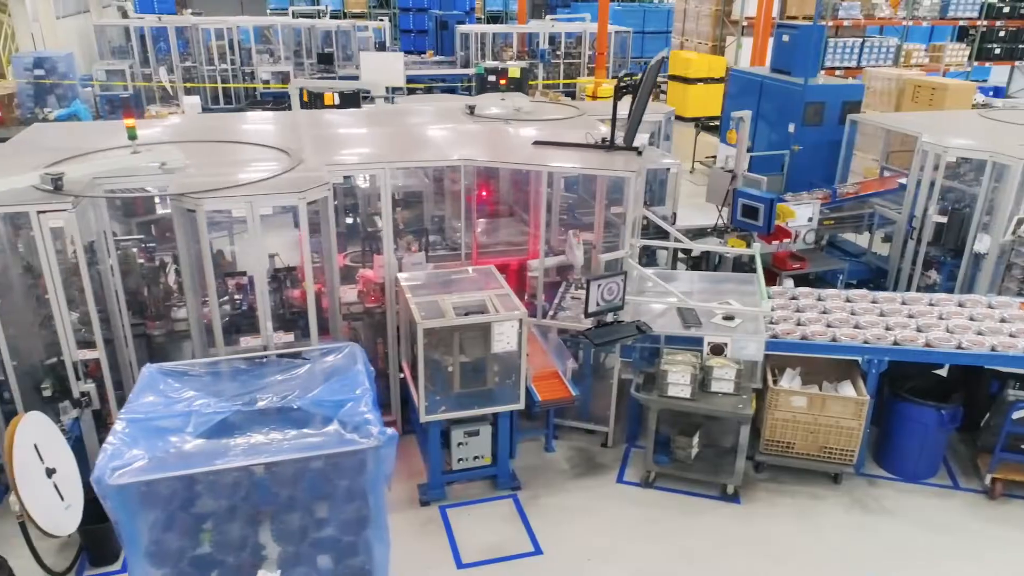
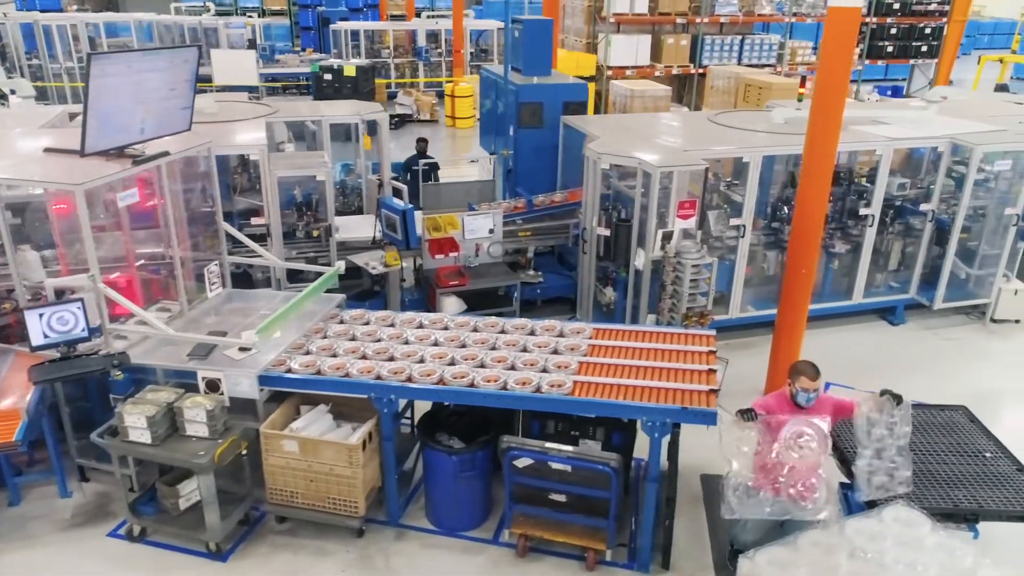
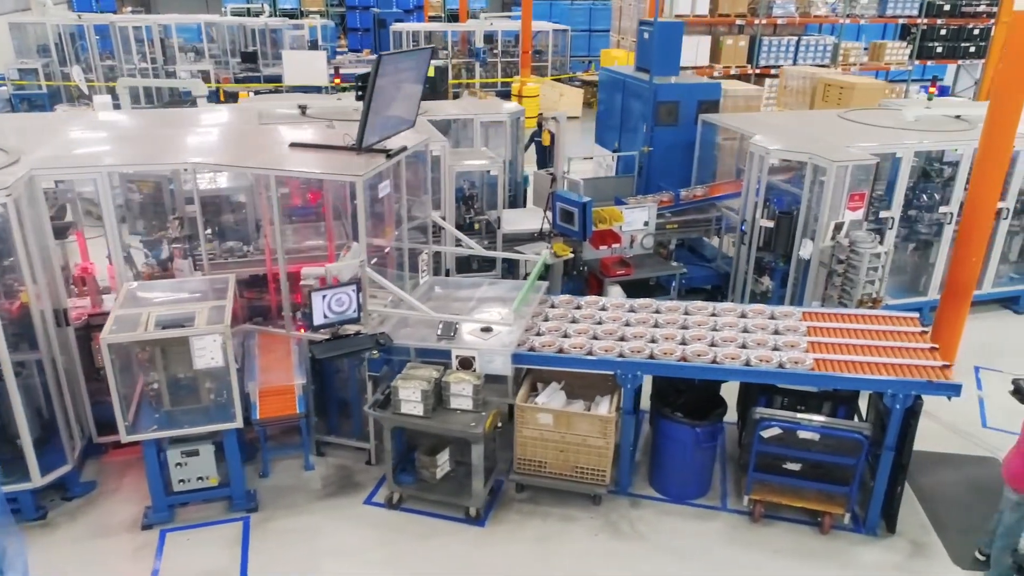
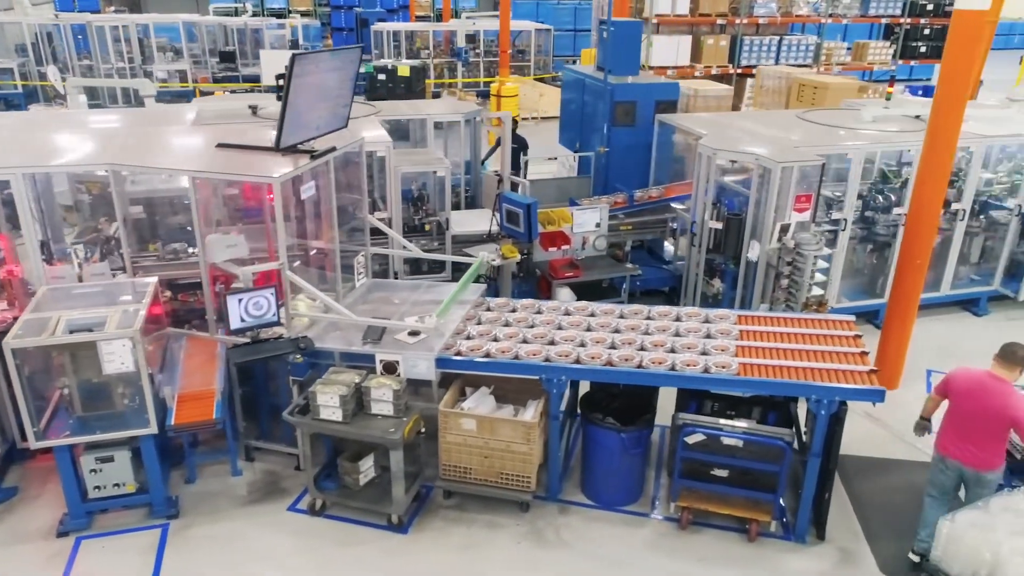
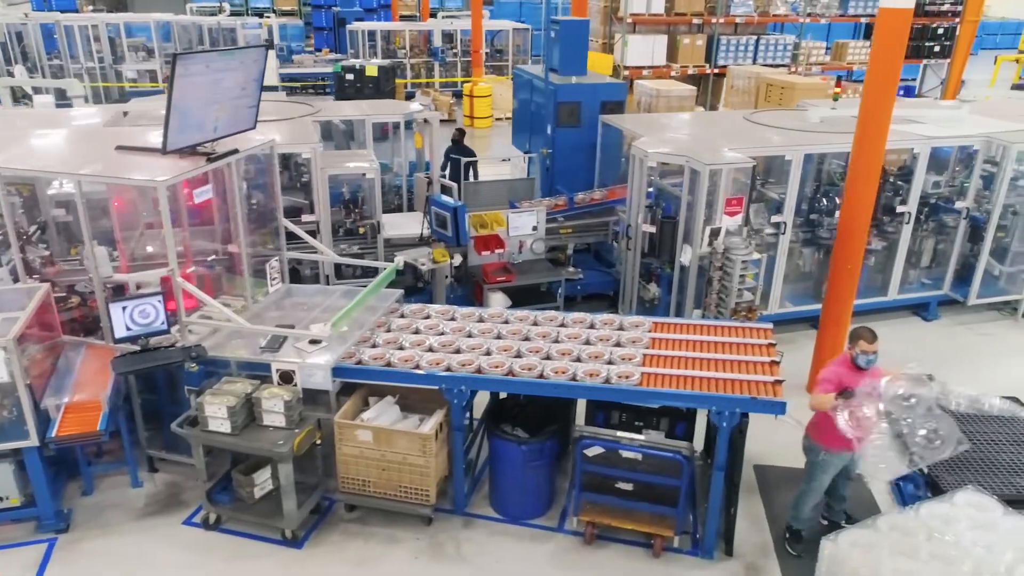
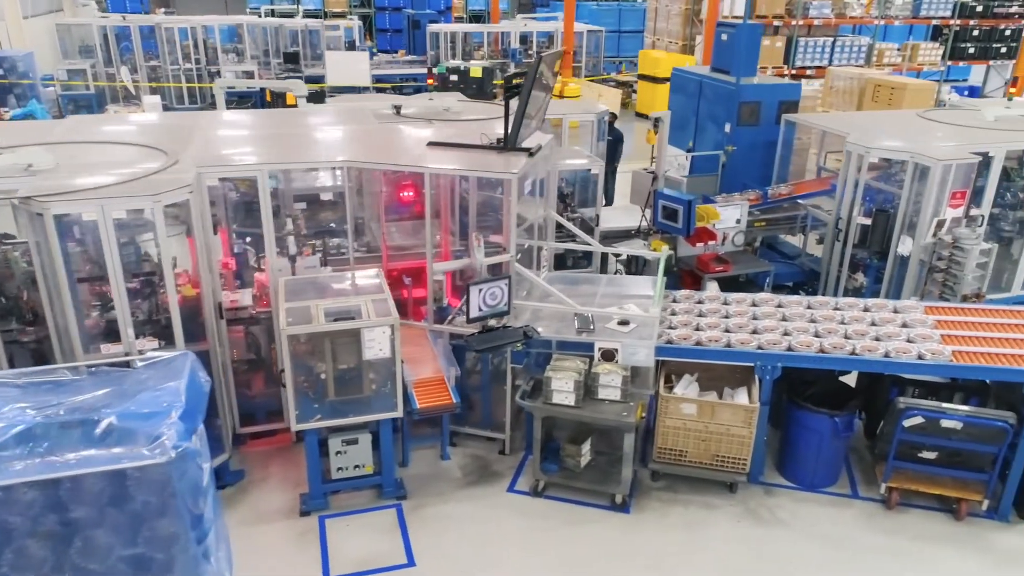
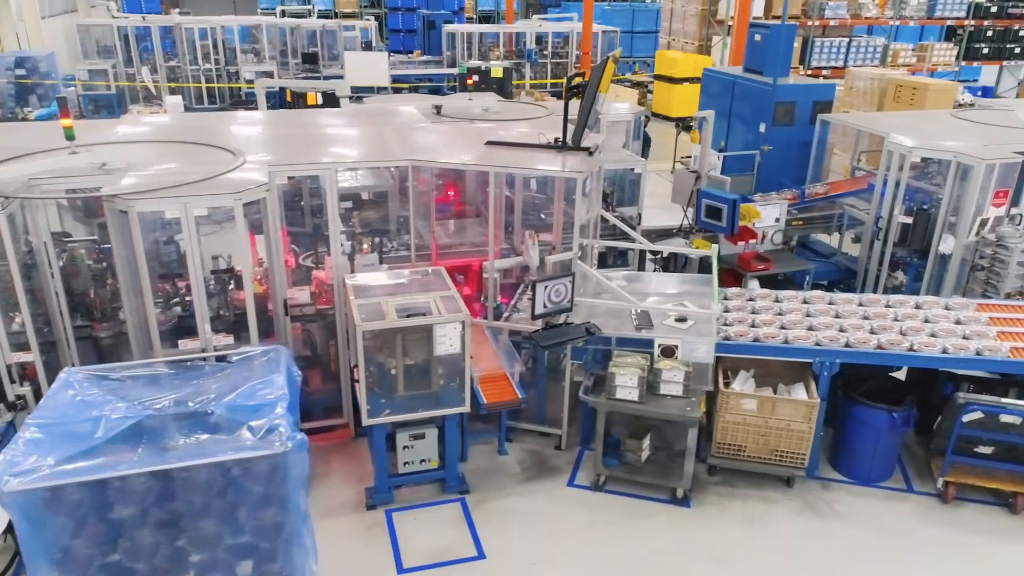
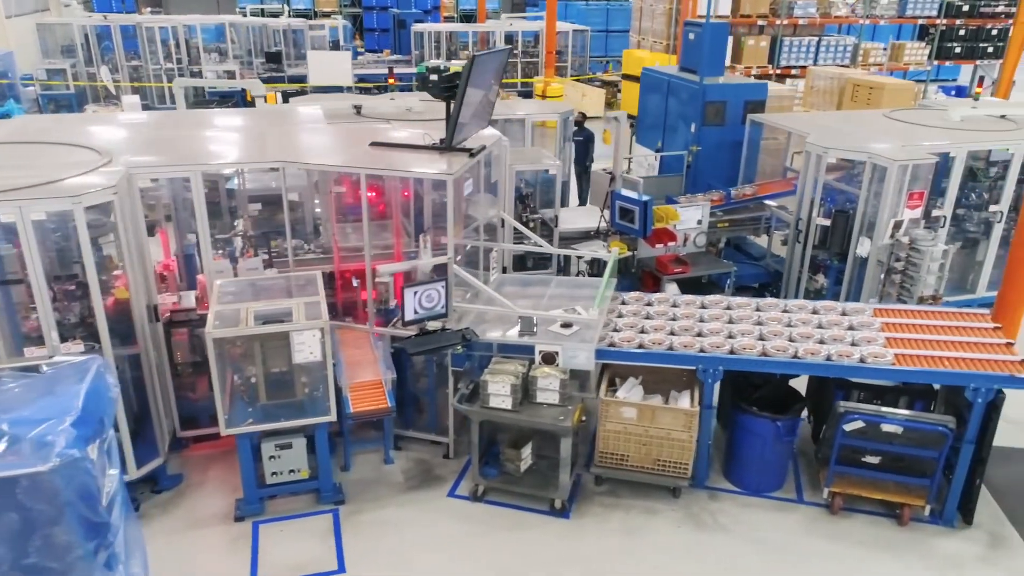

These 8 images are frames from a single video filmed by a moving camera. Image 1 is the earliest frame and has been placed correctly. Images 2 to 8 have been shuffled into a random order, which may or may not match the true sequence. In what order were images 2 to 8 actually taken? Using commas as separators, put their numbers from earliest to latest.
7, 6, 8, 3, 4, 5, 2
